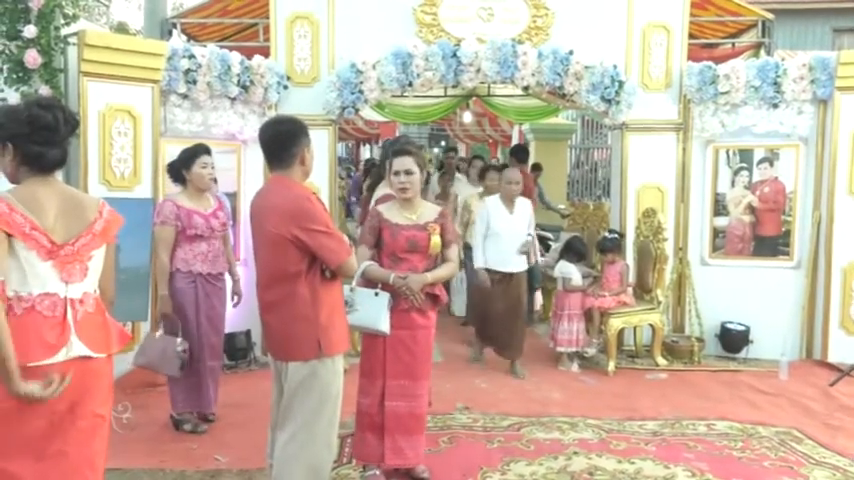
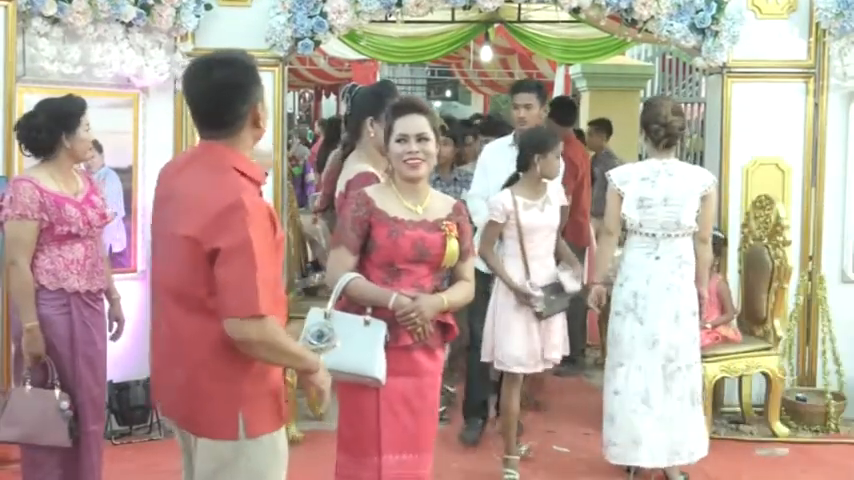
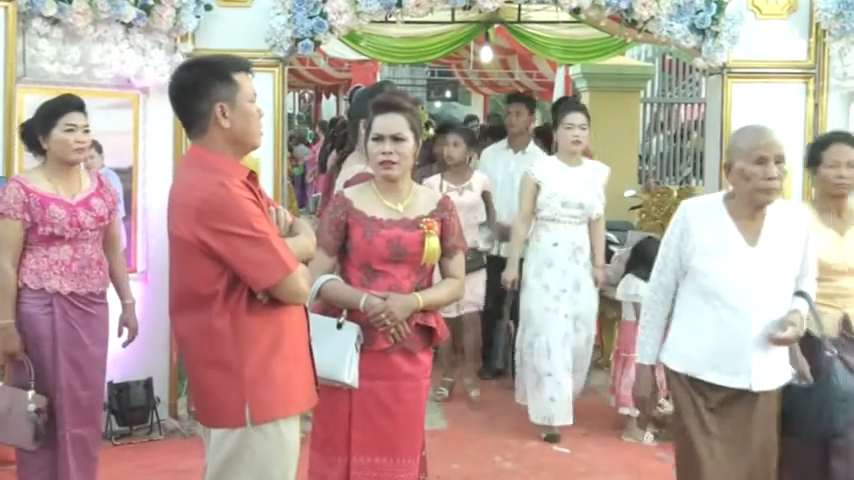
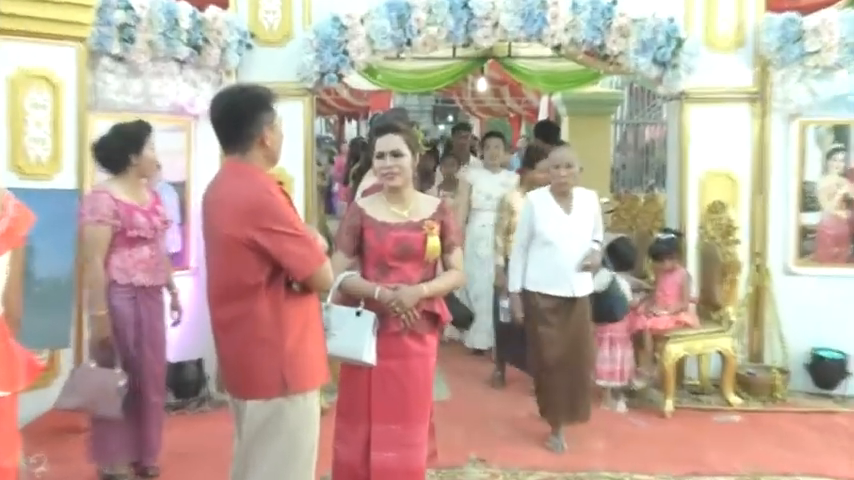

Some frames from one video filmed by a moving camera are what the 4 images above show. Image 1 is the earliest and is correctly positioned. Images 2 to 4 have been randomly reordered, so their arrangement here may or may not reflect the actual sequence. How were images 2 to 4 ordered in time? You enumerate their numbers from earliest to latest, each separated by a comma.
4, 3, 2
